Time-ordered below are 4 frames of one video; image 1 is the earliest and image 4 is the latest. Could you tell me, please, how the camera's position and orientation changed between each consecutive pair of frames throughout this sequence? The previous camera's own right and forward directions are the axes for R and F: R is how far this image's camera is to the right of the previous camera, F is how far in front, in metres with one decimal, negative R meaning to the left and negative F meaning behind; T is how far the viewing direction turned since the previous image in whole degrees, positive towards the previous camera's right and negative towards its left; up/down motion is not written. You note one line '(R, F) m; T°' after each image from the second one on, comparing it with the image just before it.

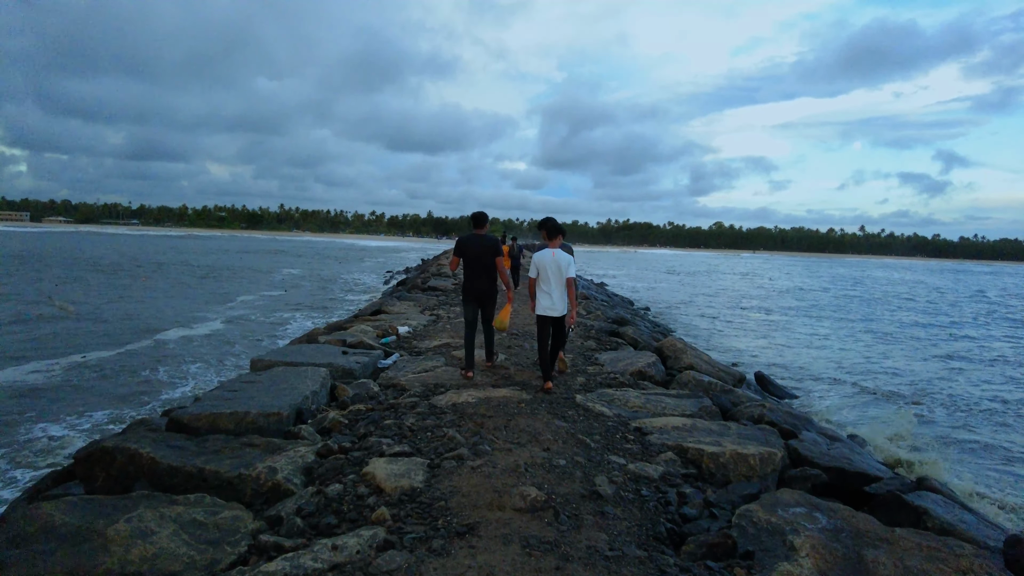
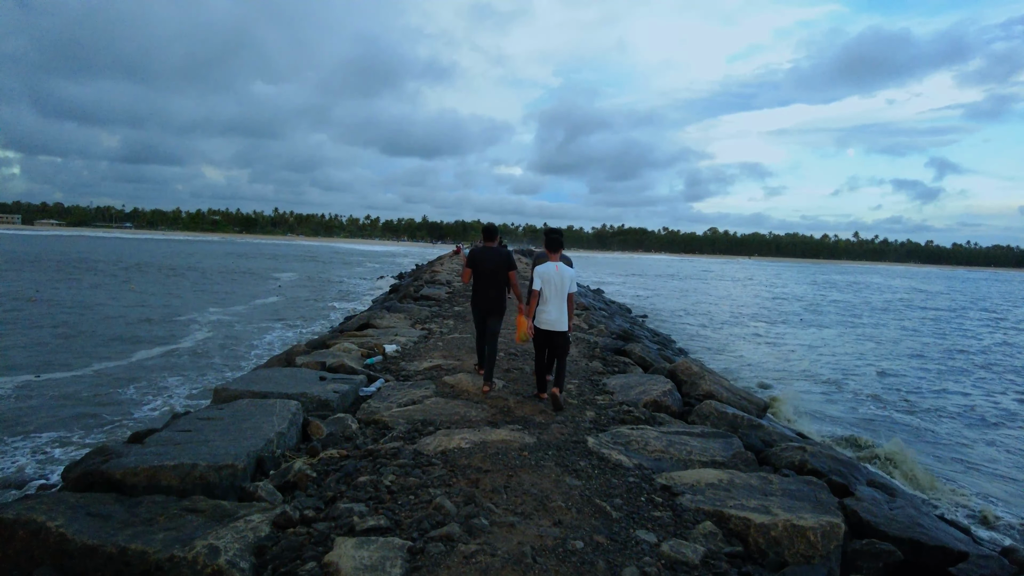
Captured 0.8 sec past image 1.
(-0.1, +0.9) m; +1°
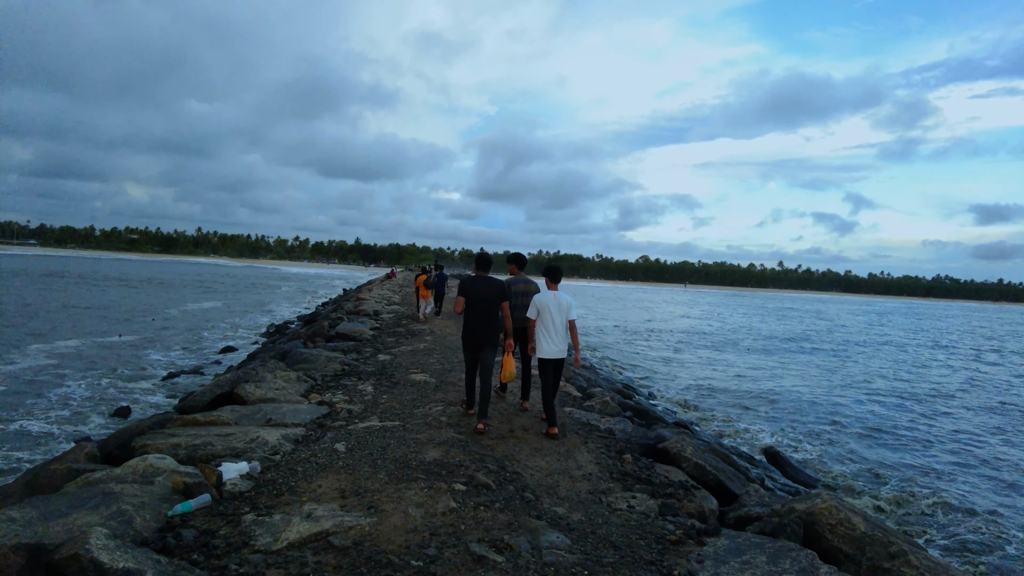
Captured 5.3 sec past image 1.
(-0.3, +4.3) m; +6°
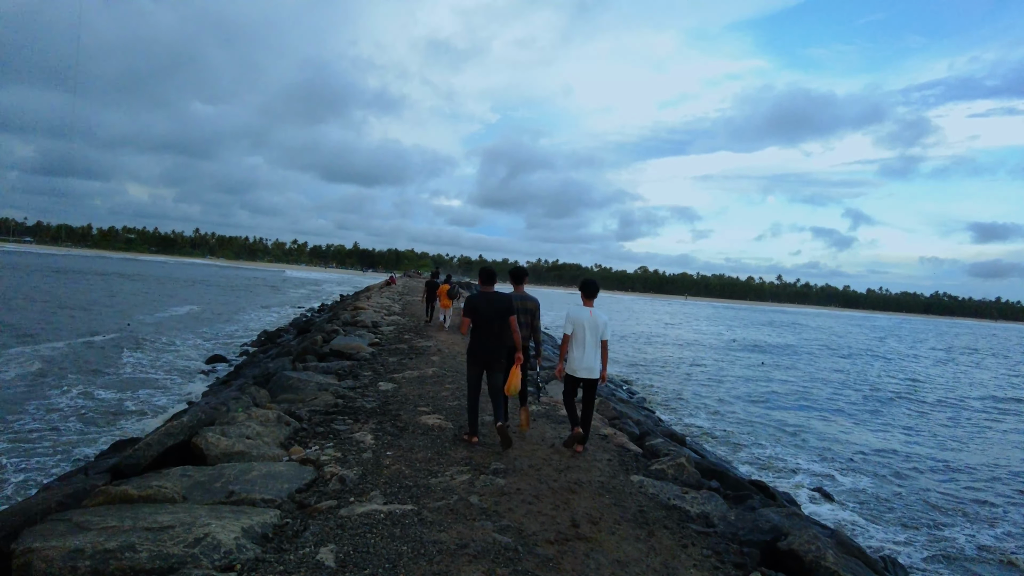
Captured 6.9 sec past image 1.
(-0.5, +1.8) m; 0°
